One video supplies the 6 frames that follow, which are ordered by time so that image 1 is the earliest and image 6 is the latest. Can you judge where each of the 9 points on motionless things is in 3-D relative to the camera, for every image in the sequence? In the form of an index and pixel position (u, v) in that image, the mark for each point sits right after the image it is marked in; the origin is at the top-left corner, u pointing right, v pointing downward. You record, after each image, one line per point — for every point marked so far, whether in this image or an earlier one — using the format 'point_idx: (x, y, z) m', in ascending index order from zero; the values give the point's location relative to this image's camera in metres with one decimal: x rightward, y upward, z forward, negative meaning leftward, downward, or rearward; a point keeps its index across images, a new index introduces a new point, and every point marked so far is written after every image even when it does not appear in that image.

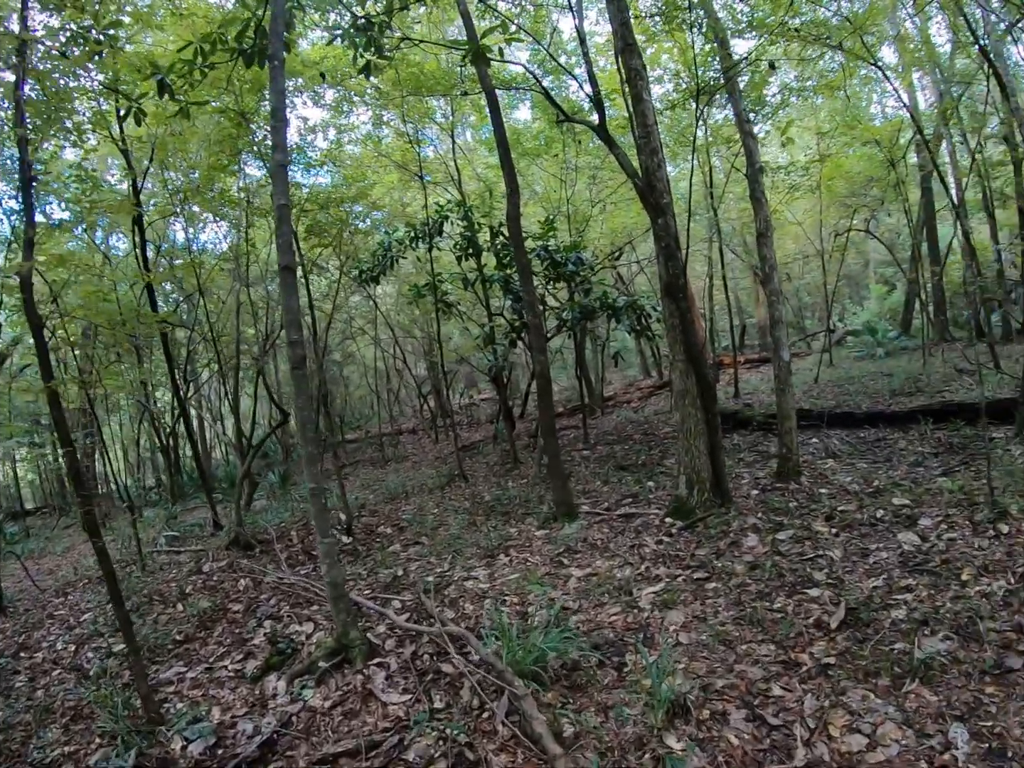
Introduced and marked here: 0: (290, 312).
0: (-1.7, +0.5, +4.7) m
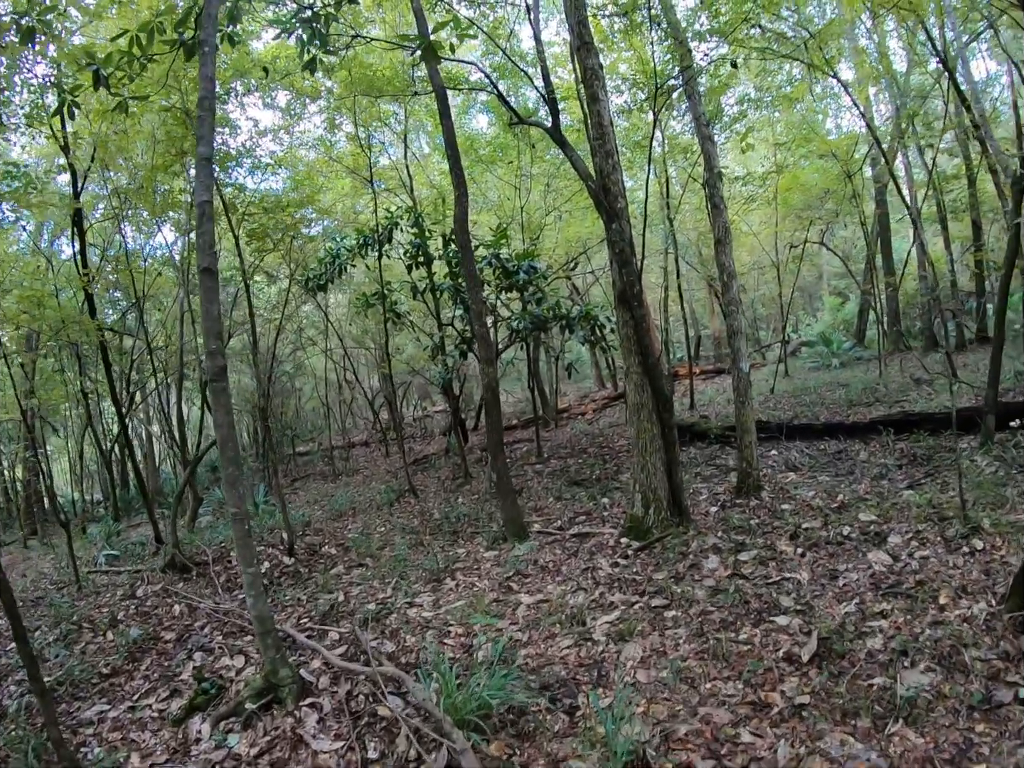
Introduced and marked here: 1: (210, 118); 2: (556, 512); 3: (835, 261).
0: (-2.0, +0.5, +4.2) m
1: (-2.2, +1.9, +4.5) m
2: (+0.4, -1.3, +6.3) m
3: (+9.7, +3.7, +18.5) m
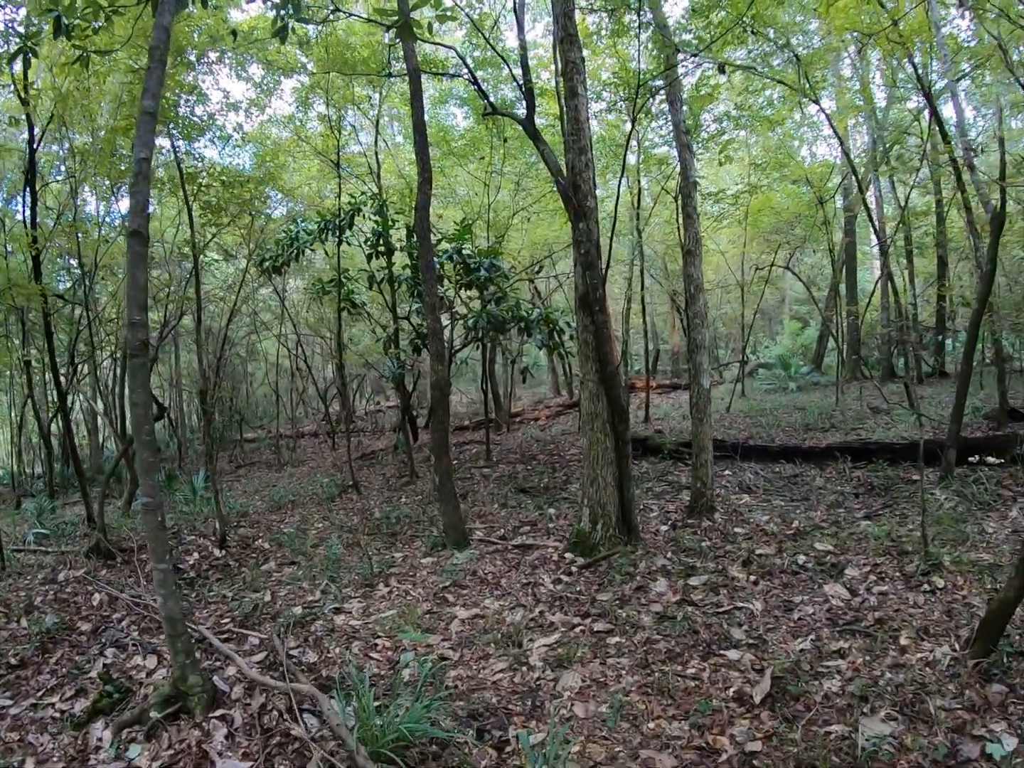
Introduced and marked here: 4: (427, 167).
0: (-2.3, +0.6, +3.8) m
1: (-2.4, +2.1, +4.1) m
2: (-0.1, -1.3, +6.0) m
3: (+8.7, +2.9, +18.8) m
4: (-0.7, +1.9, +5.4) m
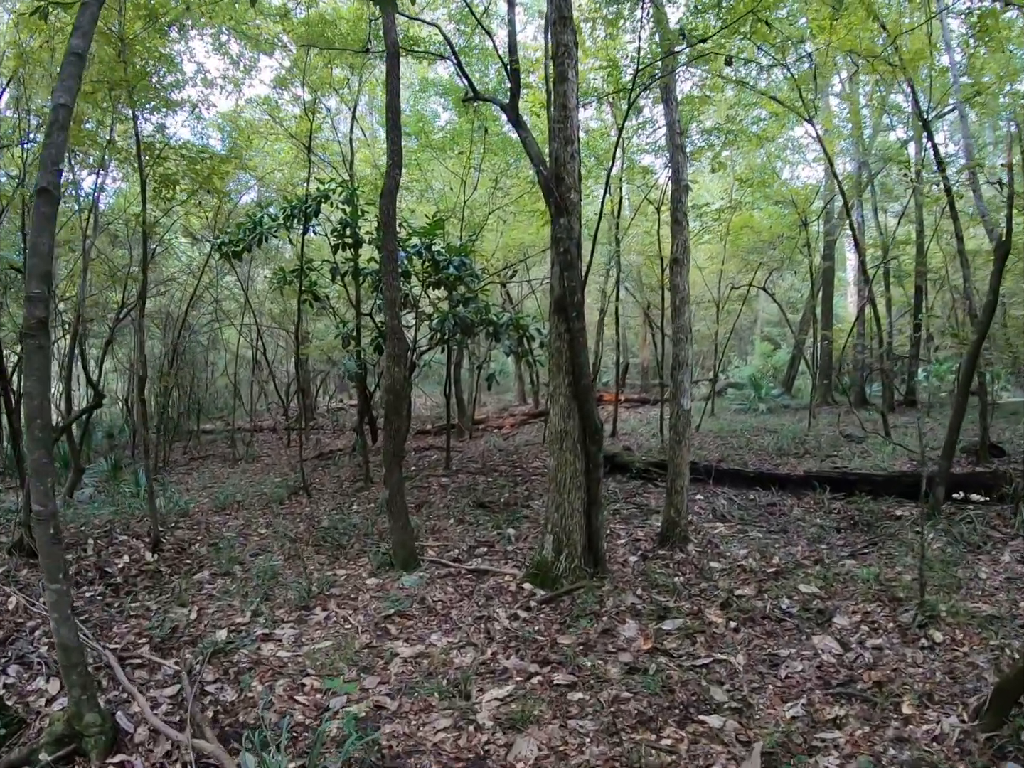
0: (-2.5, +0.7, +3.2) m
1: (-2.4, +2.2, +3.6) m
2: (-0.5, -1.4, +5.5) m
3: (+7.8, +2.3, +18.9) m
4: (-0.9, +1.9, +5.0) m
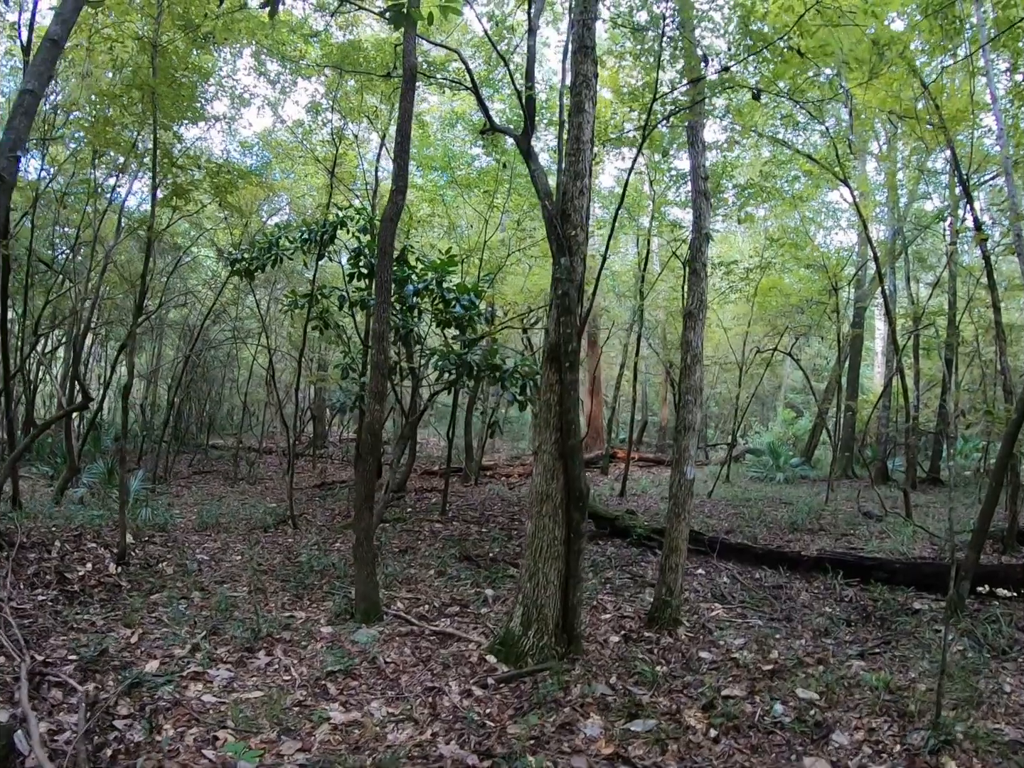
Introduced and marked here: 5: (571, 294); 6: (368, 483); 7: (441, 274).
0: (-2.5, +0.7, +3.0) m
1: (-2.4, +2.1, +3.5) m
2: (-0.7, -1.7, +5.1) m
3: (+8.4, +0.2, +18.3) m
4: (-0.8, +1.6, +4.8) m
5: (+0.3, +0.6, +3.8) m
6: (-1.0, -0.7, +4.4) m
7: (-0.9, +1.4, +7.9) m
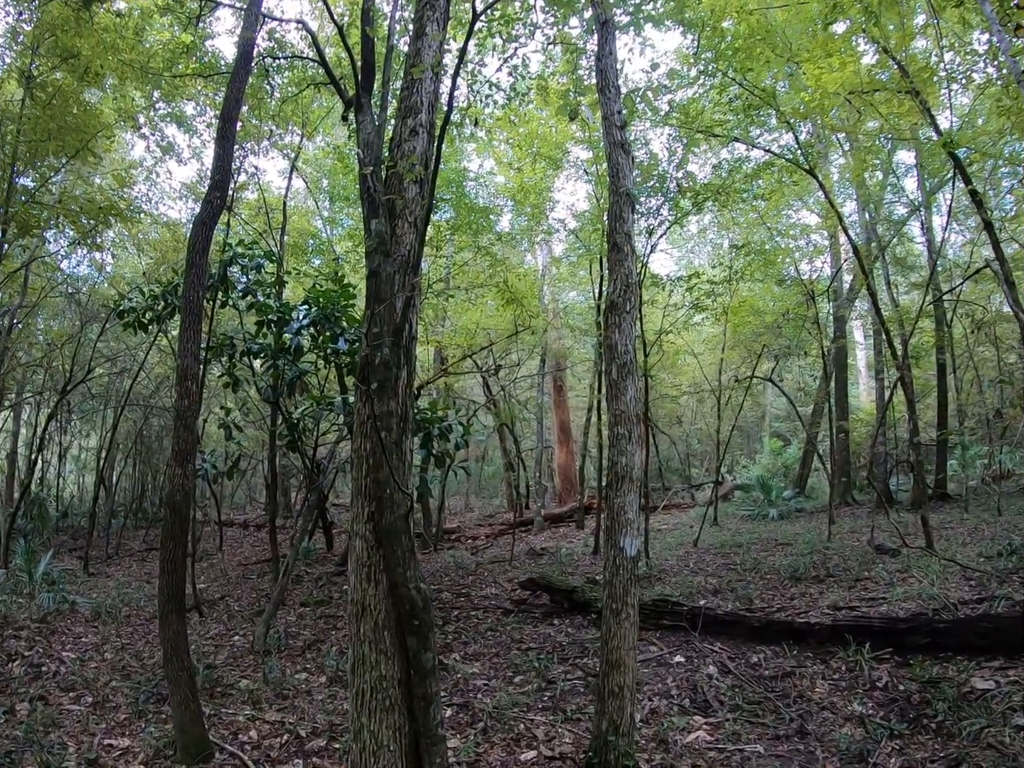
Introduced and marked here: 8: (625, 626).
0: (-3.2, +0.4, +1.8) m
1: (-3.2, +1.8, +2.3) m
2: (-1.2, -2.0, +3.7) m
3: (+7.5, -0.4, +17.2) m
4: (-1.6, +1.3, +3.6) m
5: (-0.4, +0.5, +2.6) m
6: (-1.6, -0.9, +3.1) m
7: (-1.7, +0.9, +6.7) m
8: (+0.6, -1.0, +3.1) m
